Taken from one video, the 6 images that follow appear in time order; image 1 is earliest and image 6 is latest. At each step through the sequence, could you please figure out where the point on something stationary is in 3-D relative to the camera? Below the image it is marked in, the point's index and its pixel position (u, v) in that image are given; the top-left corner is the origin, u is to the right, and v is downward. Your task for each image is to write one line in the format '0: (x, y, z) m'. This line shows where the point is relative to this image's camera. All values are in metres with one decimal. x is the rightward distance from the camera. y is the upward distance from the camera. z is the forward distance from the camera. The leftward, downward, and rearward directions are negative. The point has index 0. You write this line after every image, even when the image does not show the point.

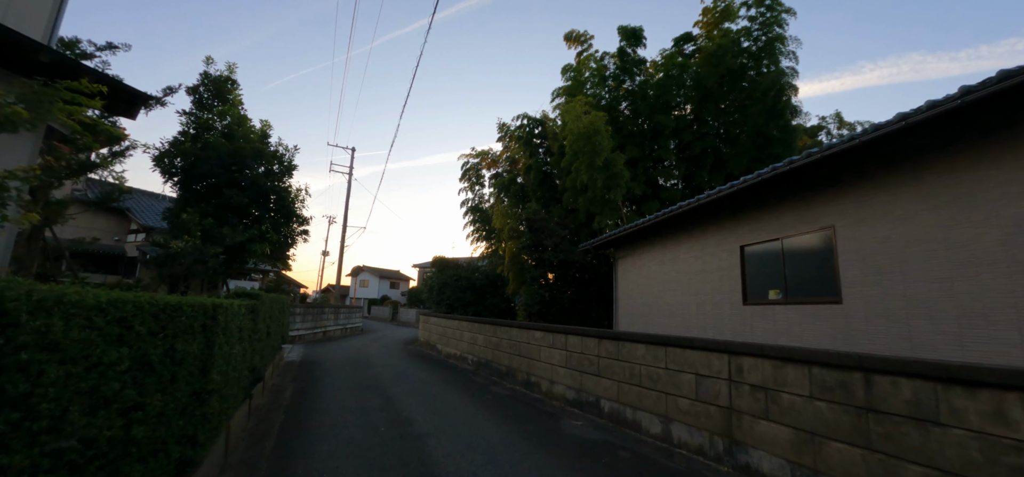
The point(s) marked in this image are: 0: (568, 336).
0: (+0.9, -1.6, +6.8) m
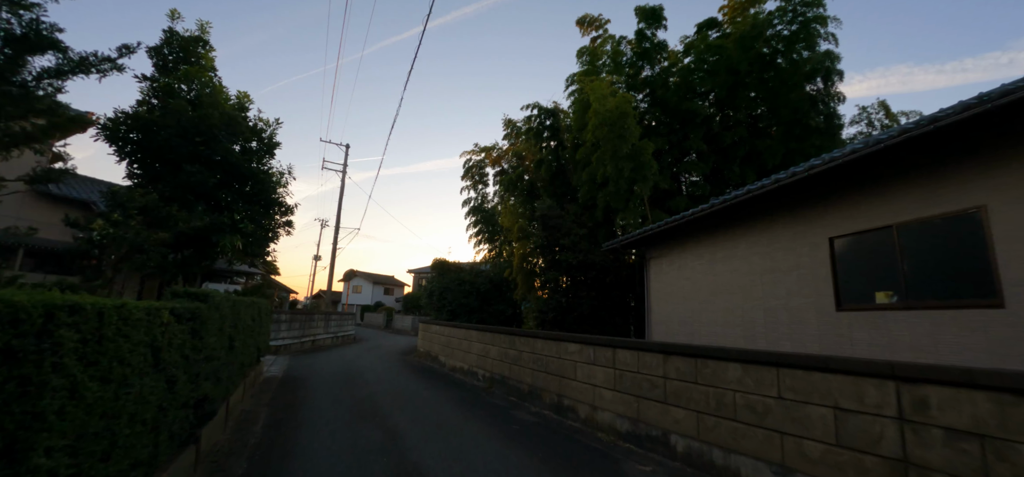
0: (+1.3, -1.4, +5.4) m
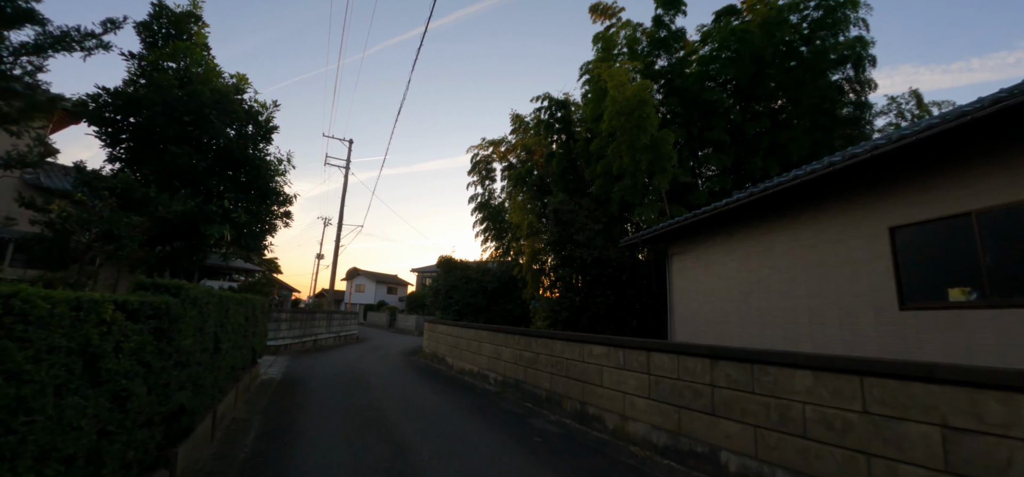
0: (+1.6, -1.3, +4.8) m
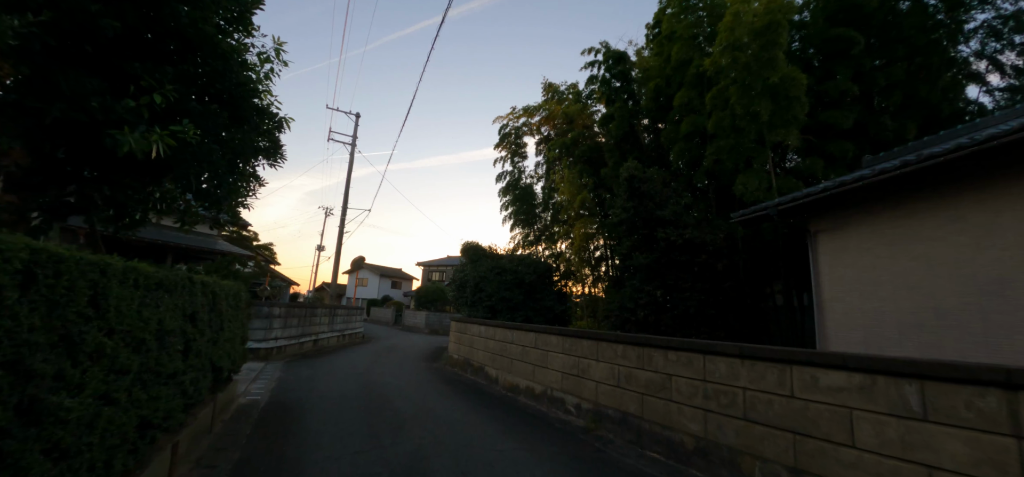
0: (+2.8, -0.9, +2.3) m
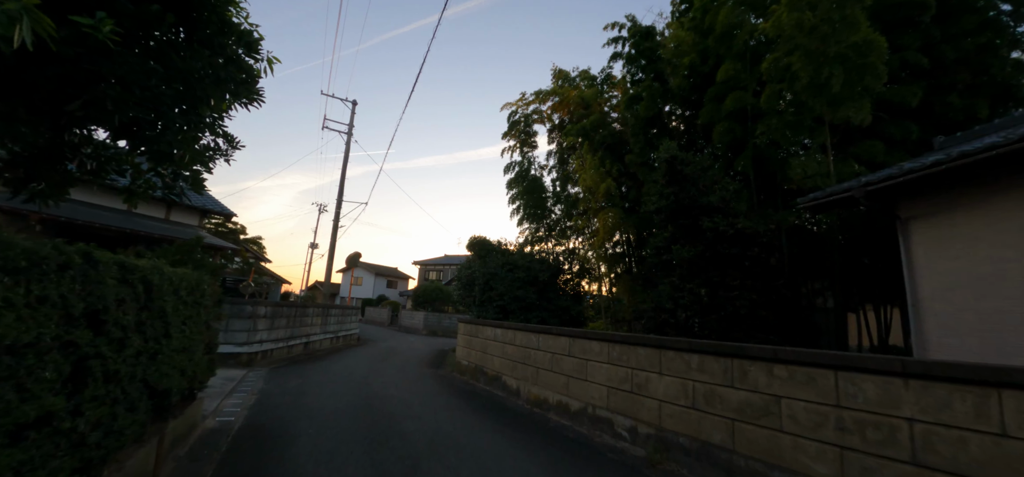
0: (+3.3, -0.7, +1.3) m
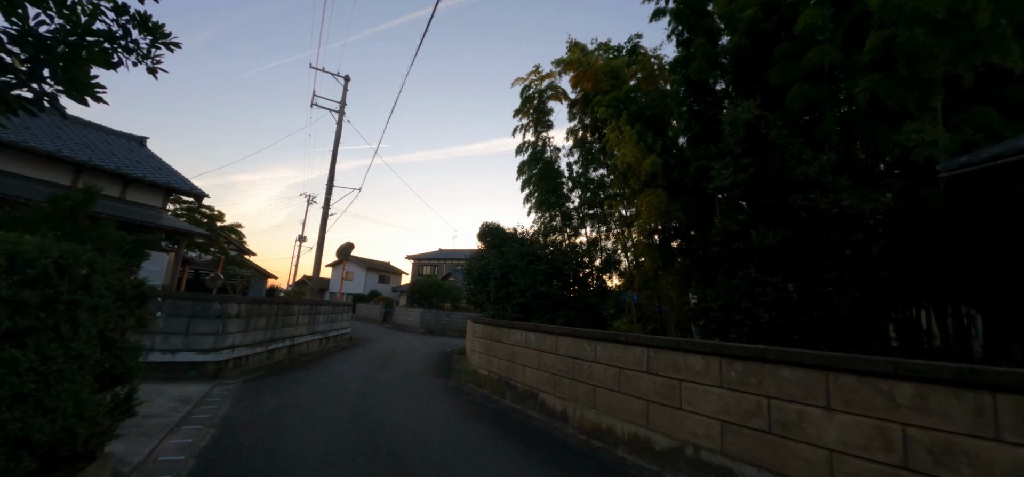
0: (+4.0, -0.5, -0.2) m
